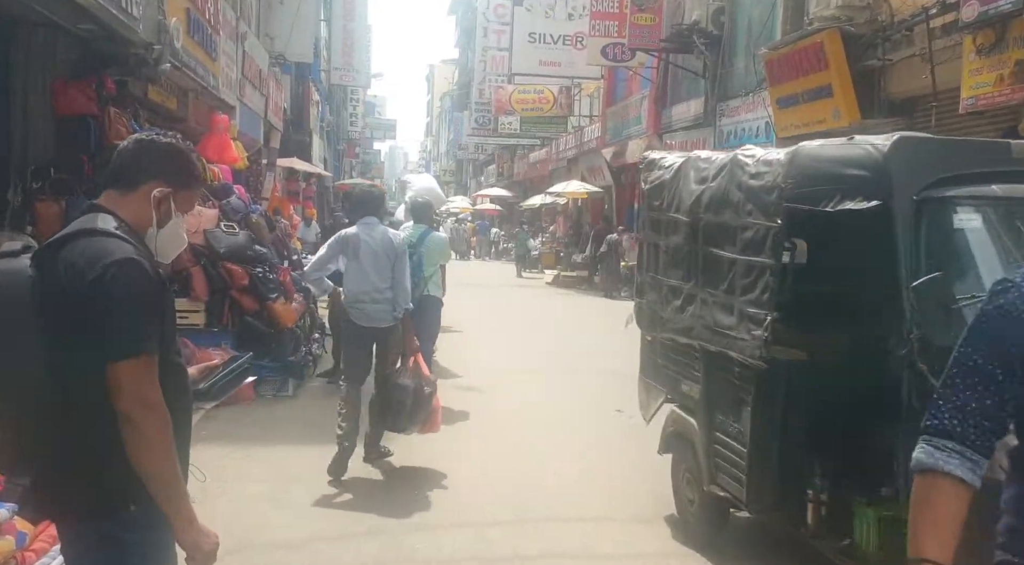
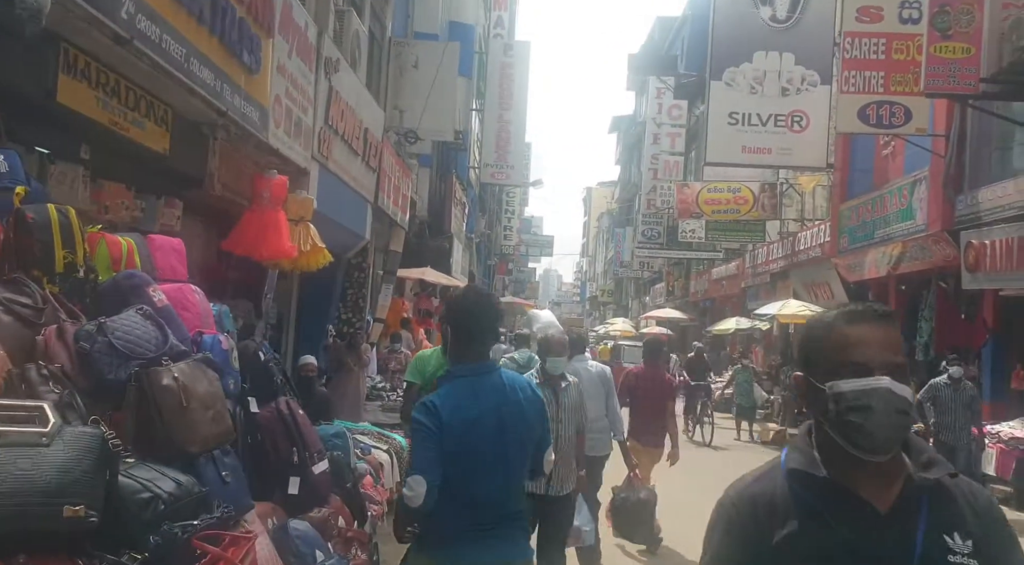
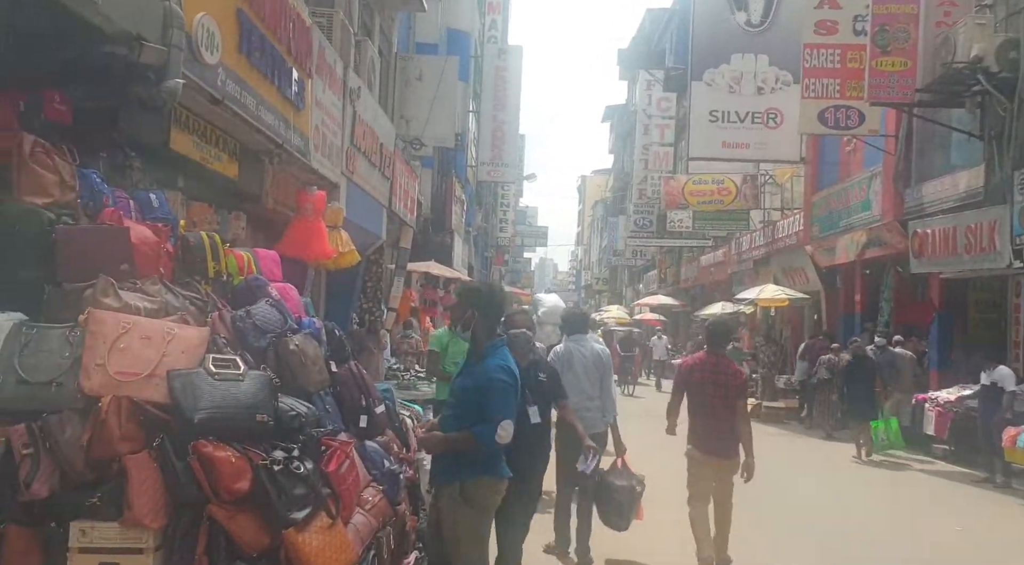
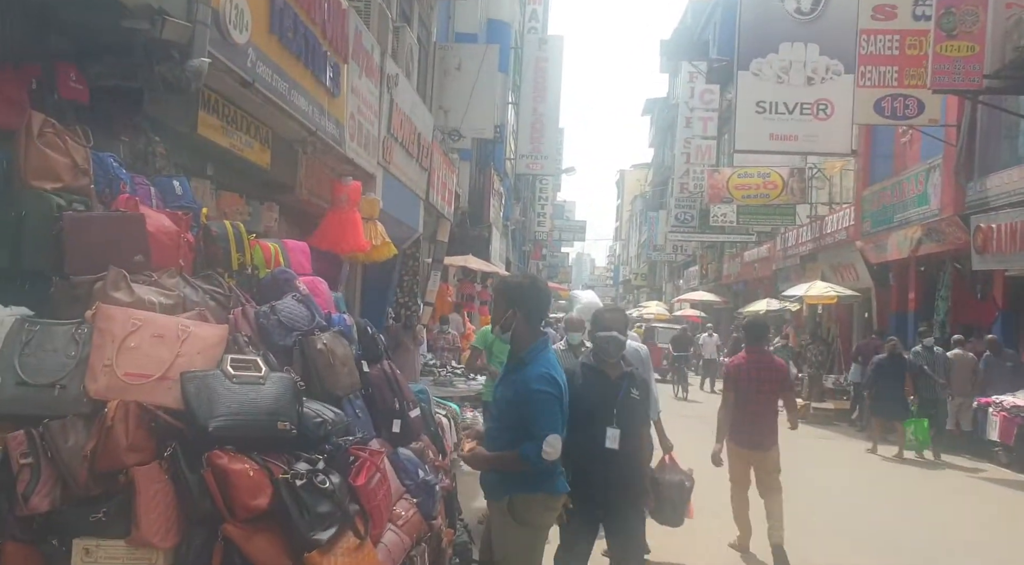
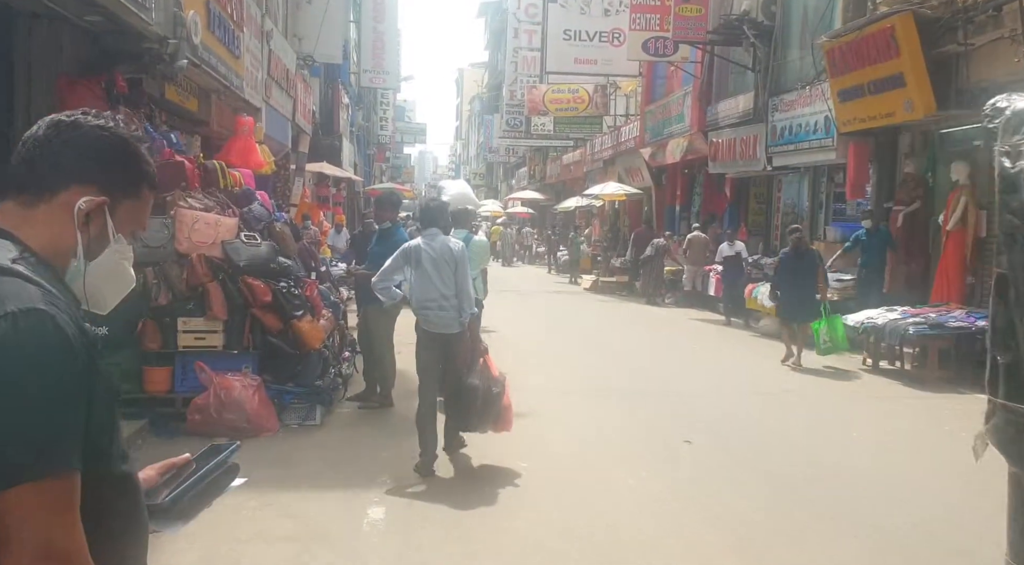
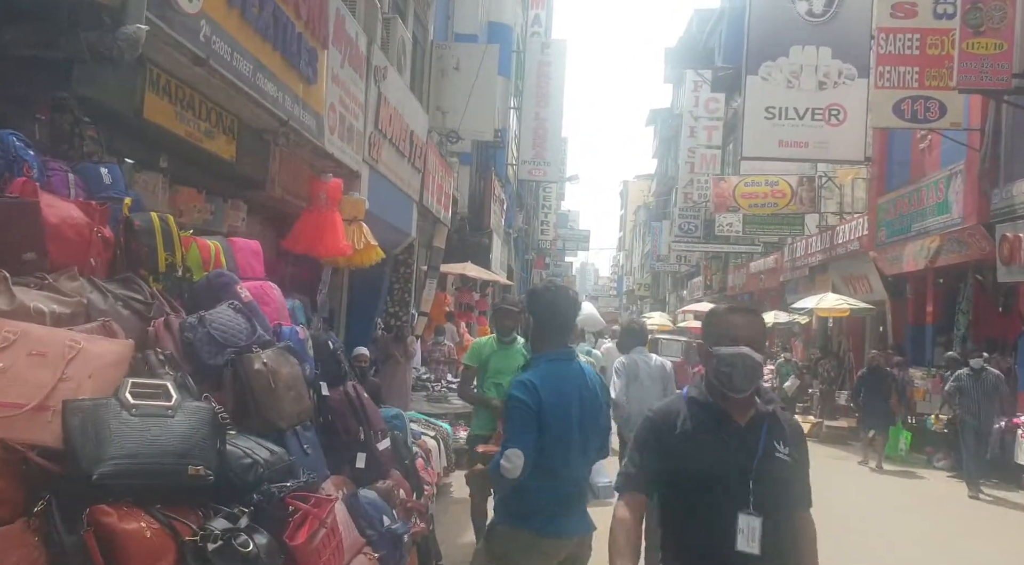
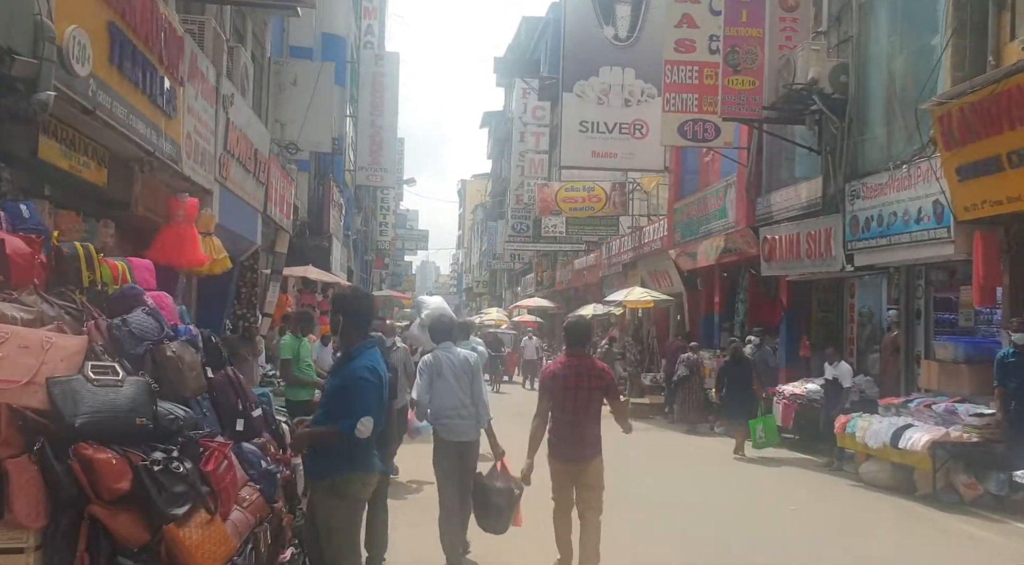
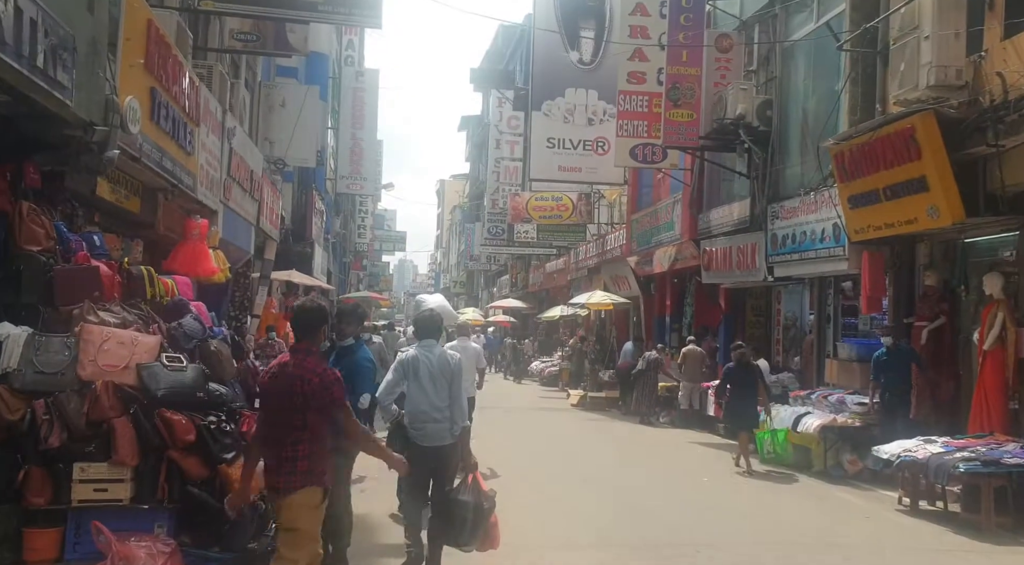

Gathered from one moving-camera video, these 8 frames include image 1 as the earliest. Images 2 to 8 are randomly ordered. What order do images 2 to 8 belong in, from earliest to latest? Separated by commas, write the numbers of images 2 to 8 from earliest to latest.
5, 8, 7, 3, 4, 6, 2
